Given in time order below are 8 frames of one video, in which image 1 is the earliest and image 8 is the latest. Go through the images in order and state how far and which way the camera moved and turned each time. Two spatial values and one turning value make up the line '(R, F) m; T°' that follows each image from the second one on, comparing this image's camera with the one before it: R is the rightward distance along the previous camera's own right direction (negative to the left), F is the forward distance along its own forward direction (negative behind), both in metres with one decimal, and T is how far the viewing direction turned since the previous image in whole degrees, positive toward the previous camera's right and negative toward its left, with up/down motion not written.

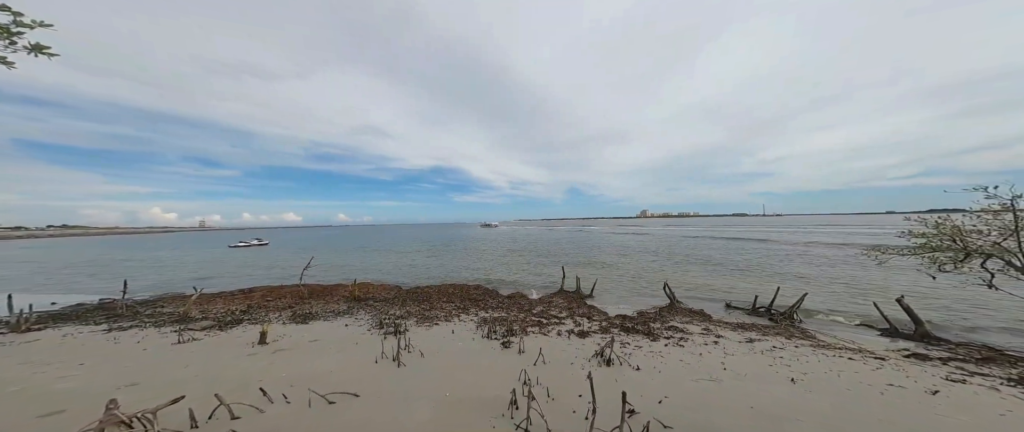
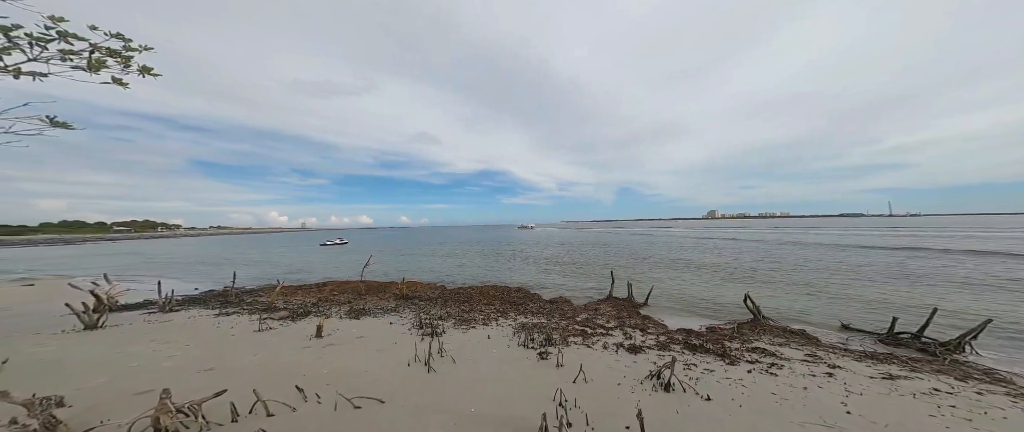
(+0.6, +1.8) m; -10°
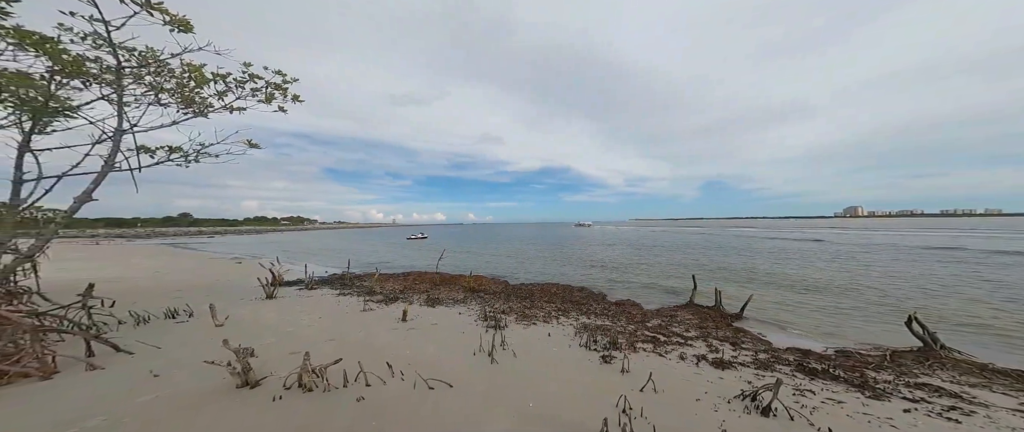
(+0.4, +0.1) m; -13°
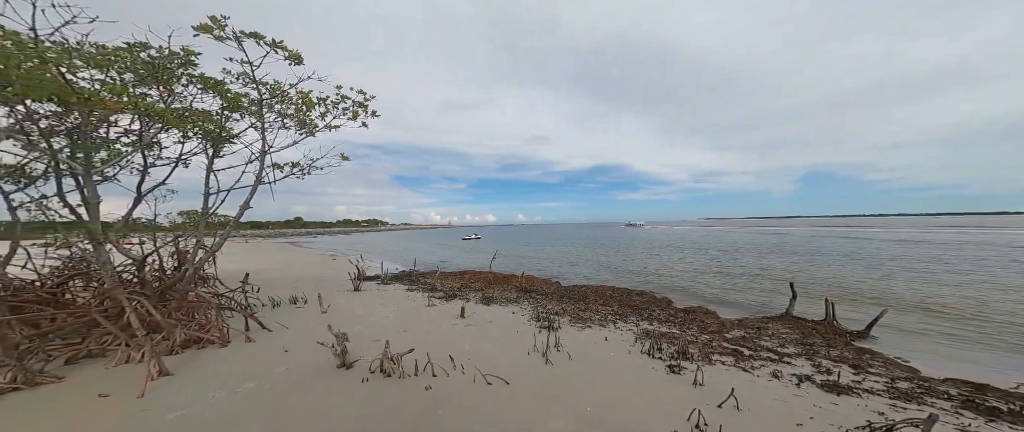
(-0.1, 0.0) m; -9°
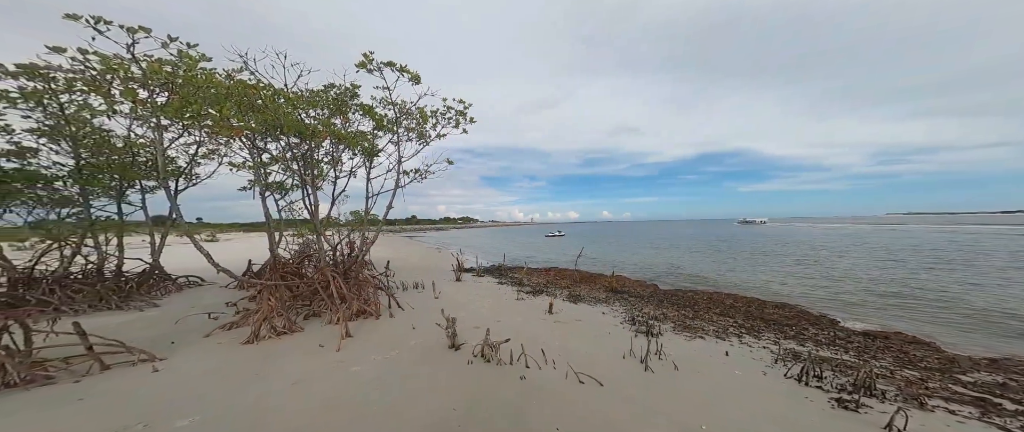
(-0.6, -0.2) m; -15°
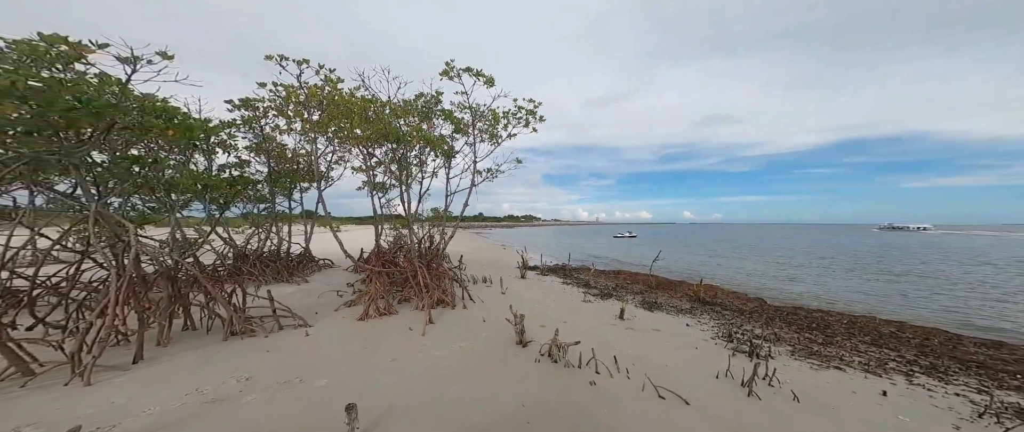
(-0.3, -0.1) m; -12°
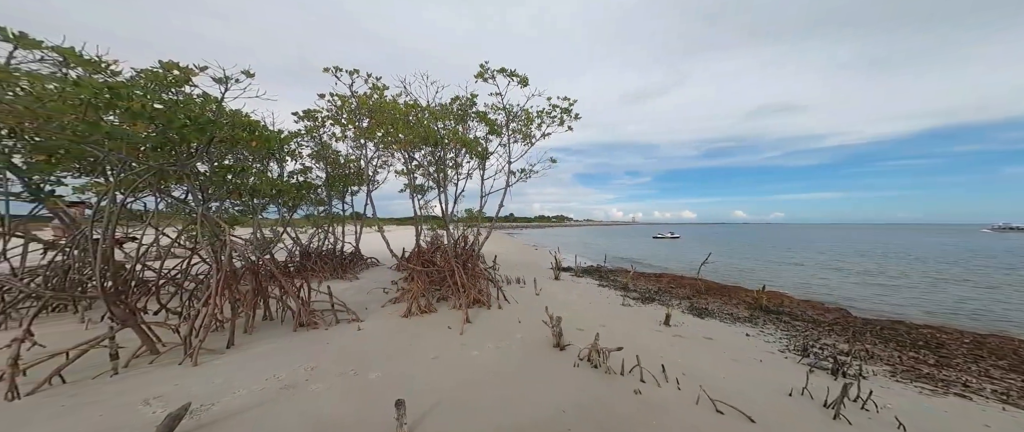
(-0.1, 0.0) m; -6°
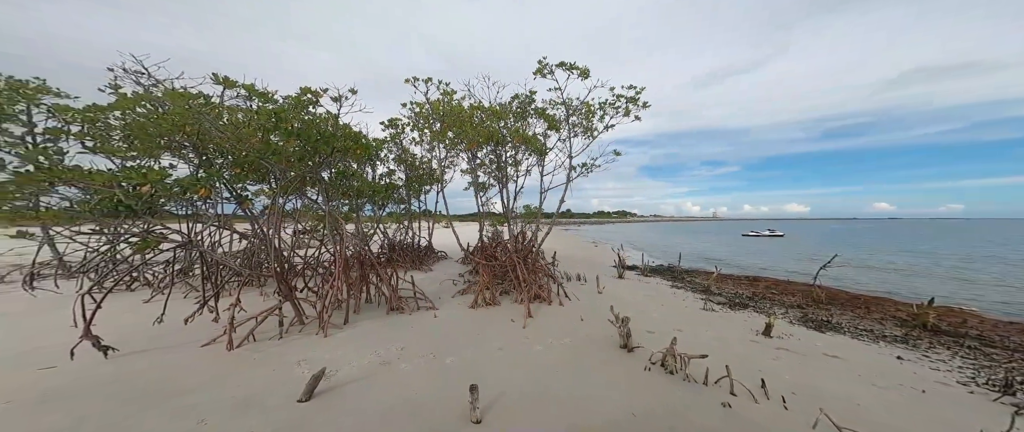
(-0.1, 0.0) m; -11°
